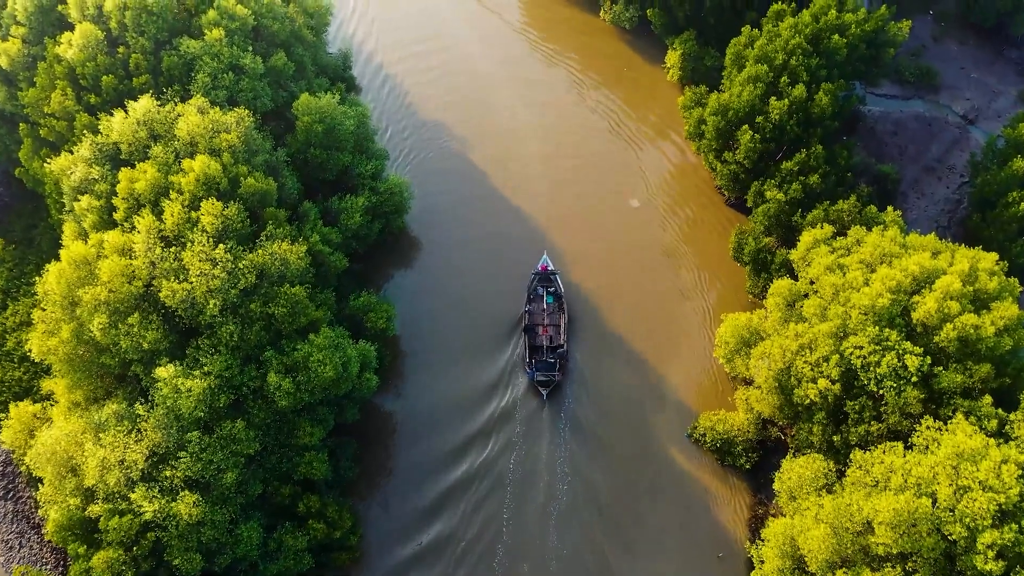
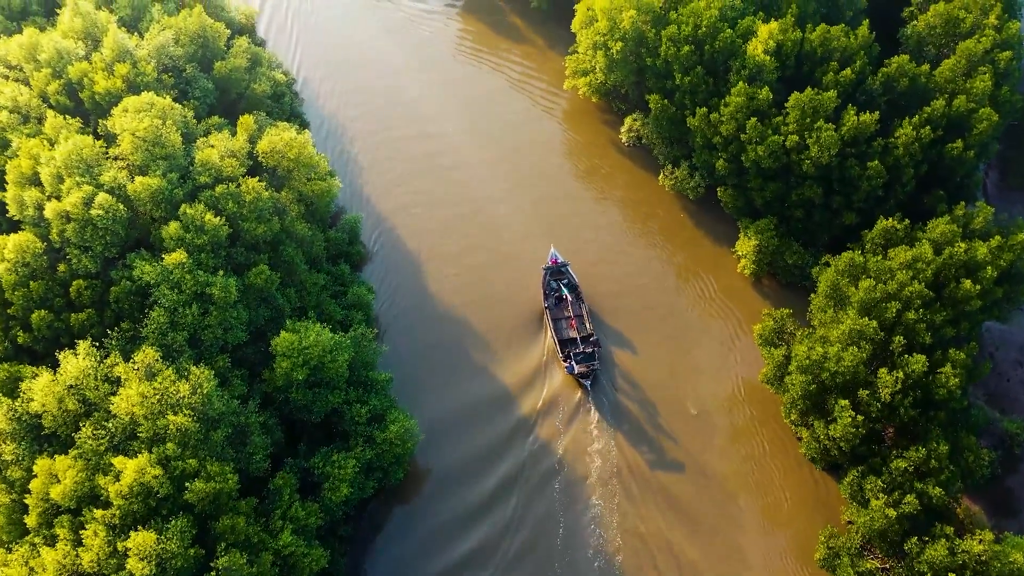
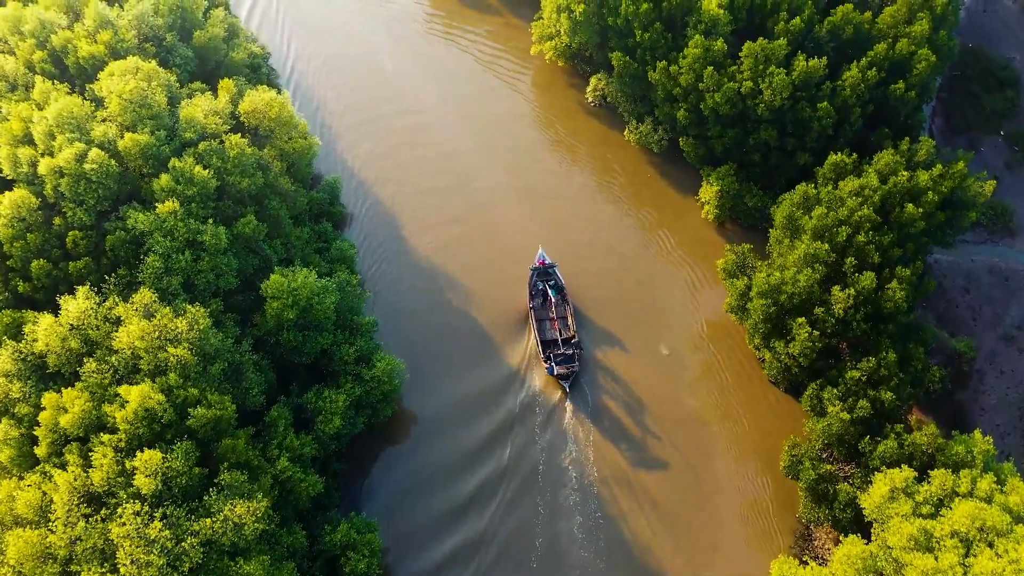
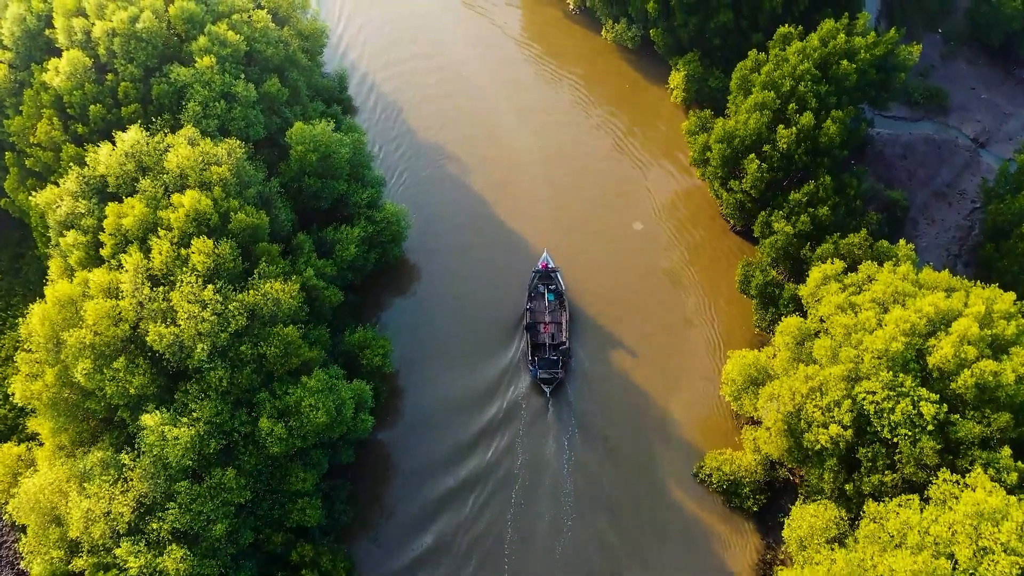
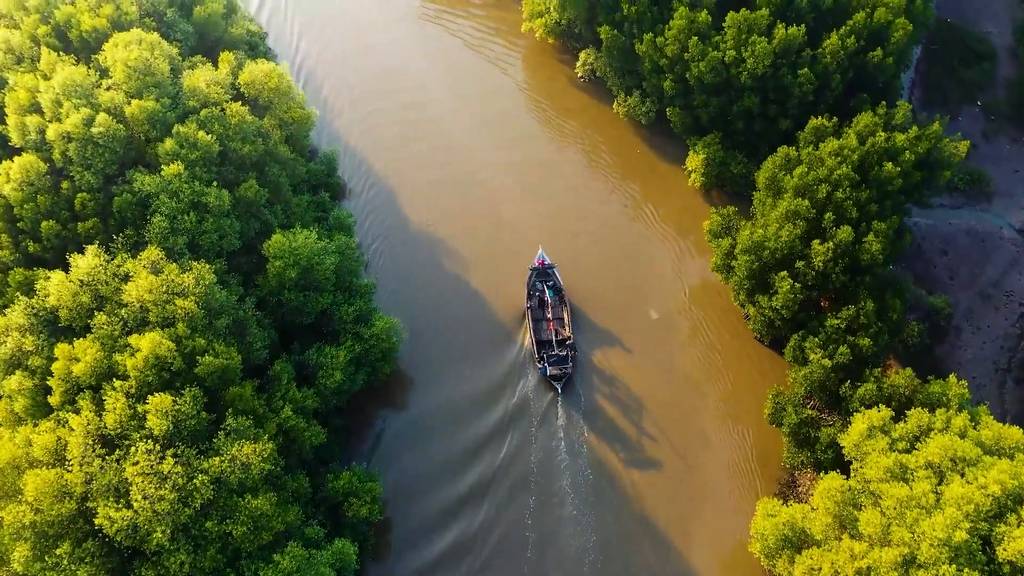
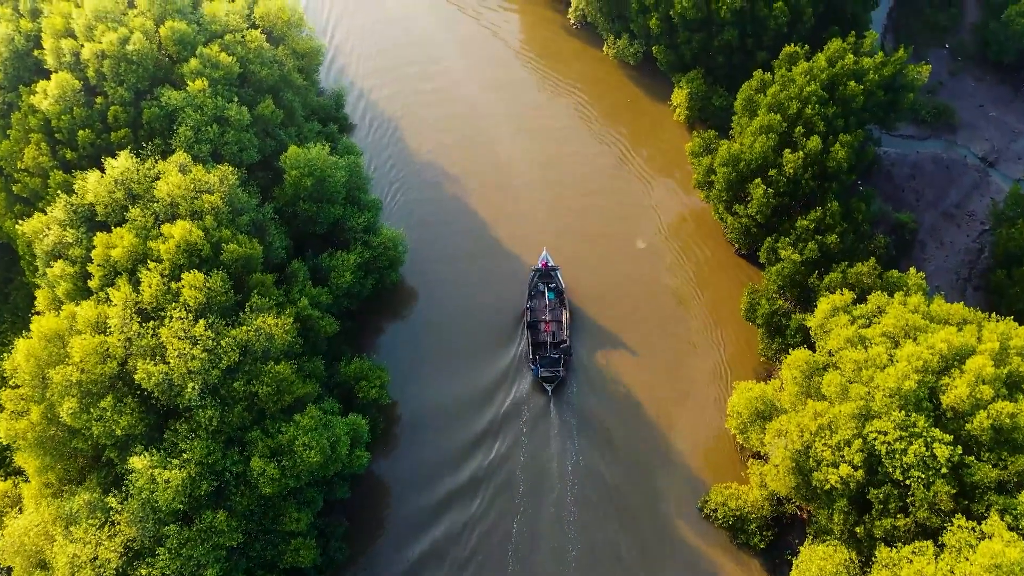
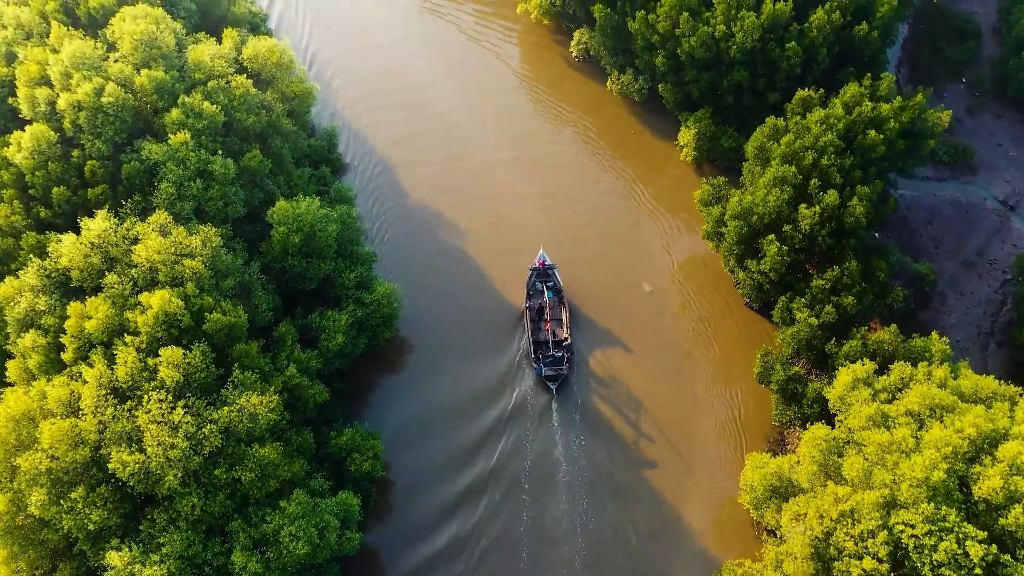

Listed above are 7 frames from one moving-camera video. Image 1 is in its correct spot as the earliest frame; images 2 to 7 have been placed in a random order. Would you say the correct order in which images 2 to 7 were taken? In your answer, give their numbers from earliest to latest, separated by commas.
4, 6, 7, 5, 3, 2
